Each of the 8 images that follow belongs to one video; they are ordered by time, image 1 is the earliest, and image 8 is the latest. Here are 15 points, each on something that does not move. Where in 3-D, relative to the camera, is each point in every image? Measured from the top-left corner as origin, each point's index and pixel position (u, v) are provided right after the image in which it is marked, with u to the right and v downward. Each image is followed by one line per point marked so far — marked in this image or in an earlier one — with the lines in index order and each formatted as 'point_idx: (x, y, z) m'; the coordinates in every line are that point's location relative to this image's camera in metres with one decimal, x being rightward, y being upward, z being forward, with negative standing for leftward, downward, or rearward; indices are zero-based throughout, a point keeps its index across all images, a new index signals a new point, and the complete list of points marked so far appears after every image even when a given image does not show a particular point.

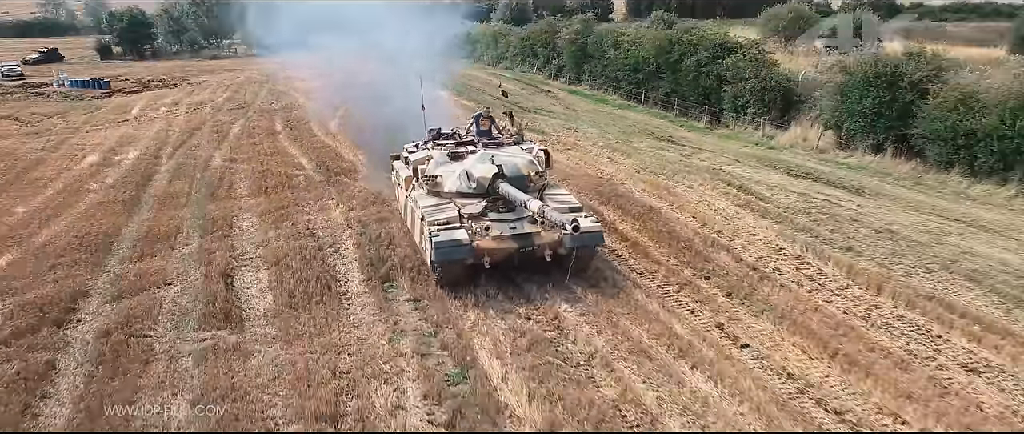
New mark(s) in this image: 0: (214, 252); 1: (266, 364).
0: (-4.5, -0.6, +12.5) m
1: (-2.5, -1.5, +8.5) m
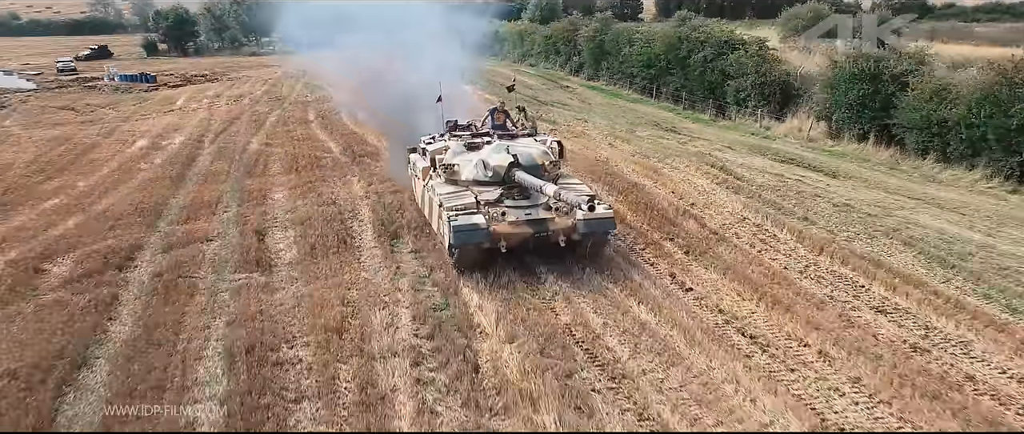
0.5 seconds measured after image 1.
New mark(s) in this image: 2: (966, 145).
0: (-4.5, 0.0, +14.4) m
1: (-2.7, -1.0, +10.3) m
2: (+9.9, +1.6, +18.4) m
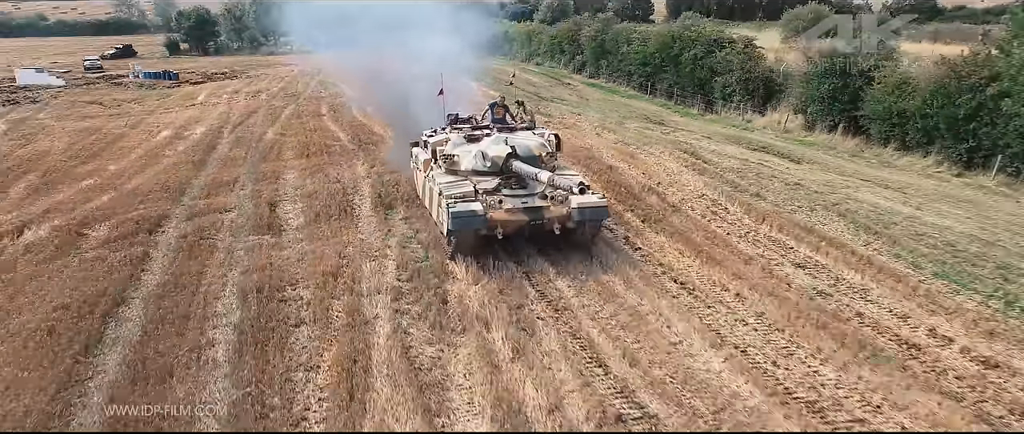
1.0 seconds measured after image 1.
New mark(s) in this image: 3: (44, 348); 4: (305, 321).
0: (-4.8, +0.4, +16.2) m
1: (-3.1, -0.5, +12.1) m
2: (+9.7, +2.0, +19.8) m
3: (-5.0, -1.4, +9.1) m
4: (-2.3, -1.2, +9.6) m
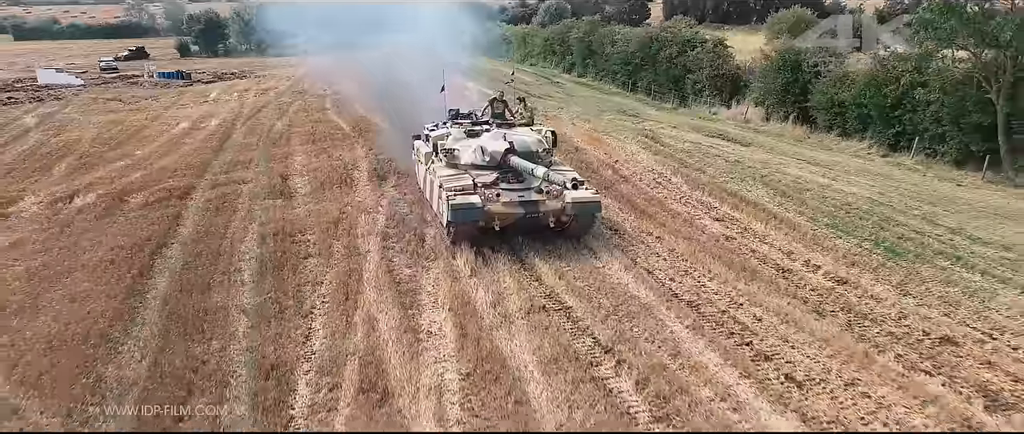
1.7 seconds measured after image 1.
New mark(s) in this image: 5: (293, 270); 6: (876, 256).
0: (-5.3, +1.1, +18.7) m
1: (-3.6, +0.1, +14.6) m
2: (+9.2, +2.6, +22.3) m
3: (-5.5, -0.8, +11.6) m
4: (-2.9, -0.6, +12.1) m
5: (-3.0, -0.8, +11.4) m
6: (+5.2, -0.6, +12.0) m
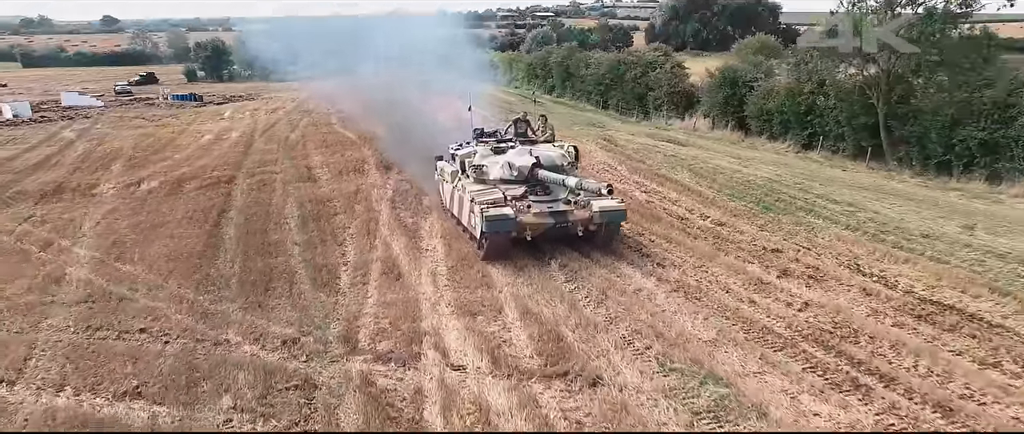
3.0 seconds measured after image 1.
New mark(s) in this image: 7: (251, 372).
0: (-5.9, +1.5, +23.0) m
1: (-4.2, +0.7, +18.9) m
2: (+8.6, +2.9, +26.8) m
3: (-6.0, -0.1, +15.8) m
4: (-3.3, +0.1, +16.3) m
5: (-3.5, -0.1, +15.7) m
6: (+4.7, +0.1, +16.3) m
7: (-2.6, -1.6, +8.4) m
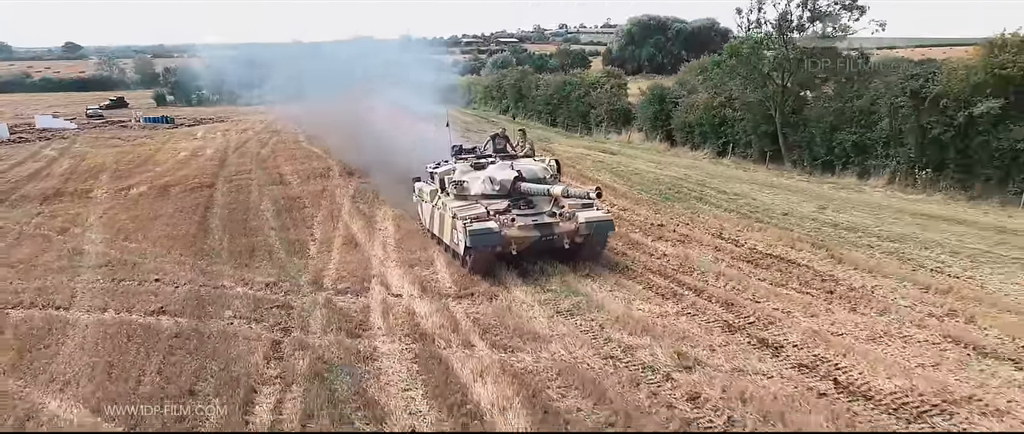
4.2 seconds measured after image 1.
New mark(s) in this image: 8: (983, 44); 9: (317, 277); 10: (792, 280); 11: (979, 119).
0: (-7.5, +1.4, +26.0) m
1: (-5.6, +0.8, +21.9) m
2: (+6.8, +3.0, +30.3) m
3: (-7.4, 0.0, +18.8) m
4: (-4.7, +0.3, +19.4) m
5: (-4.8, +0.1, +18.7) m
6: (+3.3, +0.4, +19.7) m
7: (-3.6, -1.1, +11.4) m
8: (+10.7, +4.0, +19.1) m
9: (-3.0, -0.9, +12.9) m
10: (+4.0, -0.9, +11.8) m
11: (+10.4, +2.2, +18.6) m
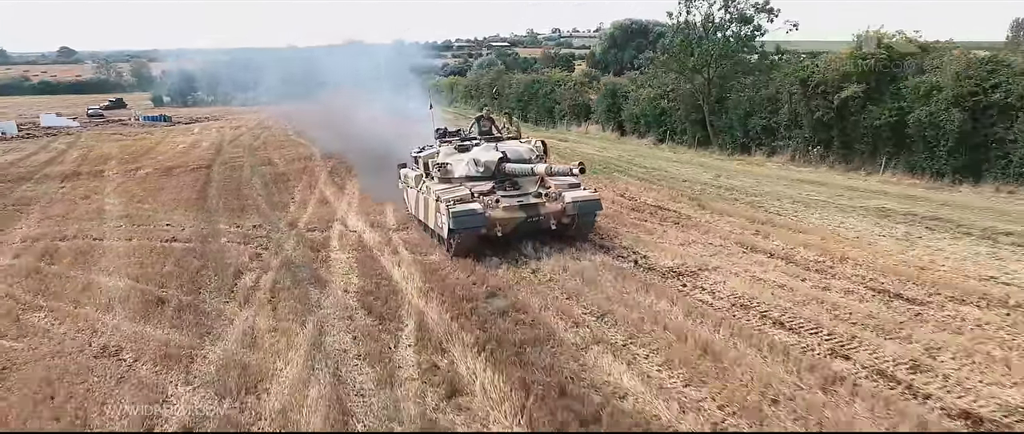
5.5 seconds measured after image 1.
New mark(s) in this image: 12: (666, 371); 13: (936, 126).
0: (-8.9, +2.2, +29.6) m
1: (-7.0, +1.5, +25.5) m
2: (+5.3, +3.8, +34.0) m
3: (-8.7, +0.8, +22.3) m
4: (-6.1, +1.1, +23.0) m
5: (-6.2, +0.9, +22.3) m
6: (+2.0, +1.3, +23.3) m
7: (-5.0, -0.3, +15.0) m
8: (+9.3, +4.8, +22.8) m
9: (-4.3, -0.1, +16.5) m
10: (+2.7, 0.0, +15.5) m
11: (+9.0, +3.1, +22.3) m
12: (+1.3, -1.3, +6.9) m
13: (+10.1, +2.2, +19.8) m
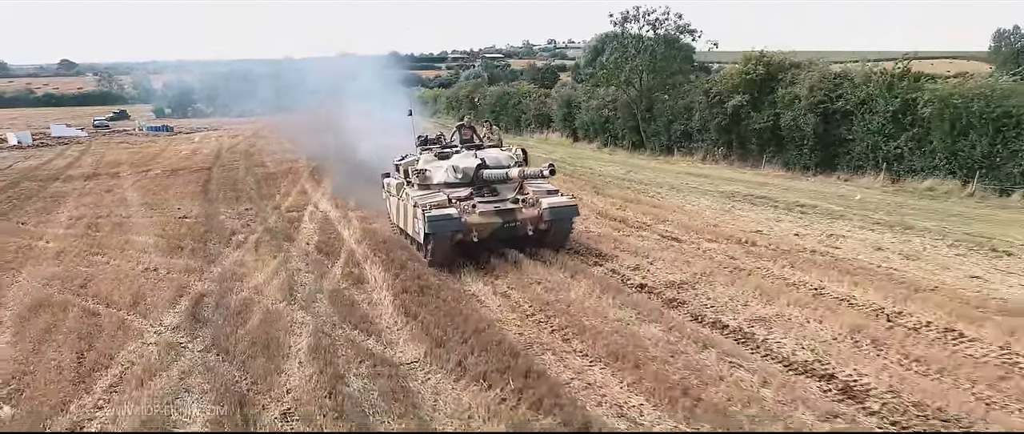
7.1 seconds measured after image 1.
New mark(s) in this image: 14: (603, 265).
0: (-10.6, +2.4, +34.3) m
1: (-8.7, +1.8, +30.2) m
2: (+3.6, +4.0, +38.7) m
3: (-10.4, +1.1, +27.0) m
4: (-7.7, +1.4, +27.6) m
5: (-7.8, +1.2, +27.0) m
6: (+0.3, +1.6, +28.0) m
7: (-6.6, +0.1, +19.7) m
8: (+7.7, +5.2, +27.6) m
9: (-6.0, +0.3, +21.1) m
10: (+1.0, +0.4, +20.2) m
11: (+7.3, +3.5, +27.0) m
12: (-0.3, -0.8, +11.6) m
13: (+8.4, +2.6, +24.5) m
14: (+1.3, -0.7, +11.8) m
